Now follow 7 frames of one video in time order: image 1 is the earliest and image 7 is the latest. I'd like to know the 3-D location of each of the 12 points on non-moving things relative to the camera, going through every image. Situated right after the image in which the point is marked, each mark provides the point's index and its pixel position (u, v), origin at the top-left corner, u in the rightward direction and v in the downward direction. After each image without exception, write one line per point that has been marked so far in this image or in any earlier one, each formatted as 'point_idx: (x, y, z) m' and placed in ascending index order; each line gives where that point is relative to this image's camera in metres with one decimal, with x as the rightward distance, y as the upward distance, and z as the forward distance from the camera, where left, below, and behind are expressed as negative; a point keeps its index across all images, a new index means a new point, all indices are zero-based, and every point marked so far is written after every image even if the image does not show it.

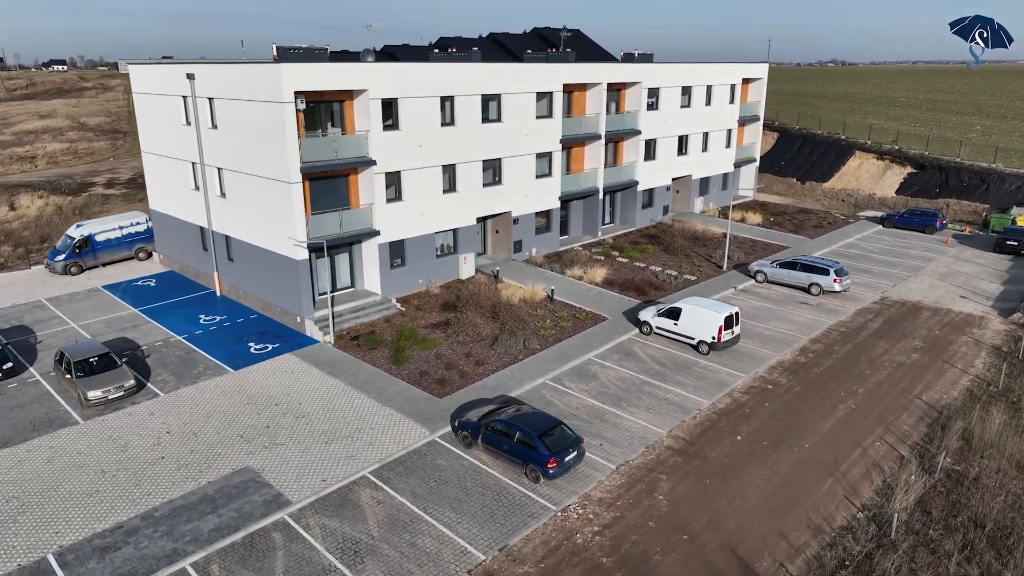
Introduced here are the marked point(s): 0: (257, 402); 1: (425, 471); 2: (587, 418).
0: (-6.9, -3.1, +19.4) m
1: (-2.0, -4.2, +16.3) m
2: (+1.9, -3.3, +18.4) m
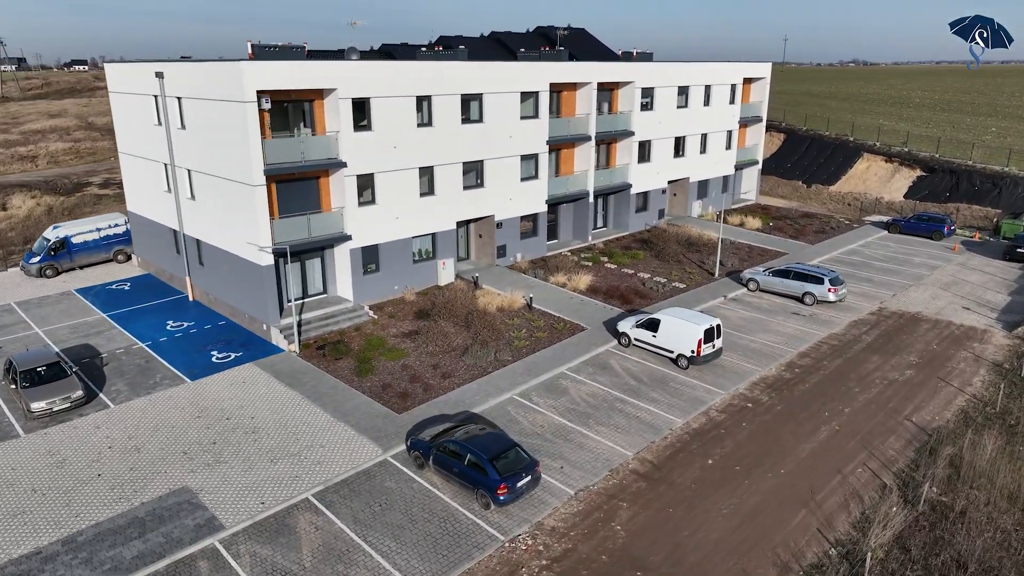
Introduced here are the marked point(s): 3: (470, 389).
0: (-7.8, -3.3, +18.6) m
1: (-3.0, -4.4, +15.4) m
2: (+0.9, -3.6, +17.3) m
3: (-1.1, -2.7, +19.5) m
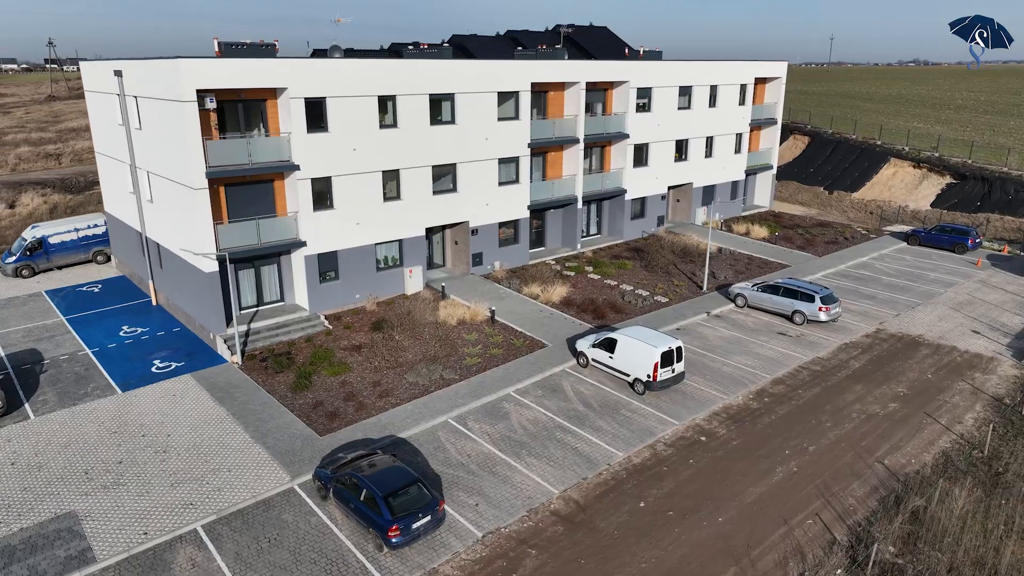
0: (-9.5, -3.5, +17.7) m
1: (-4.9, -4.7, +14.2) m
2: (-0.8, -4.0, +15.9) m
3: (-2.7, -3.1, +18.2) m
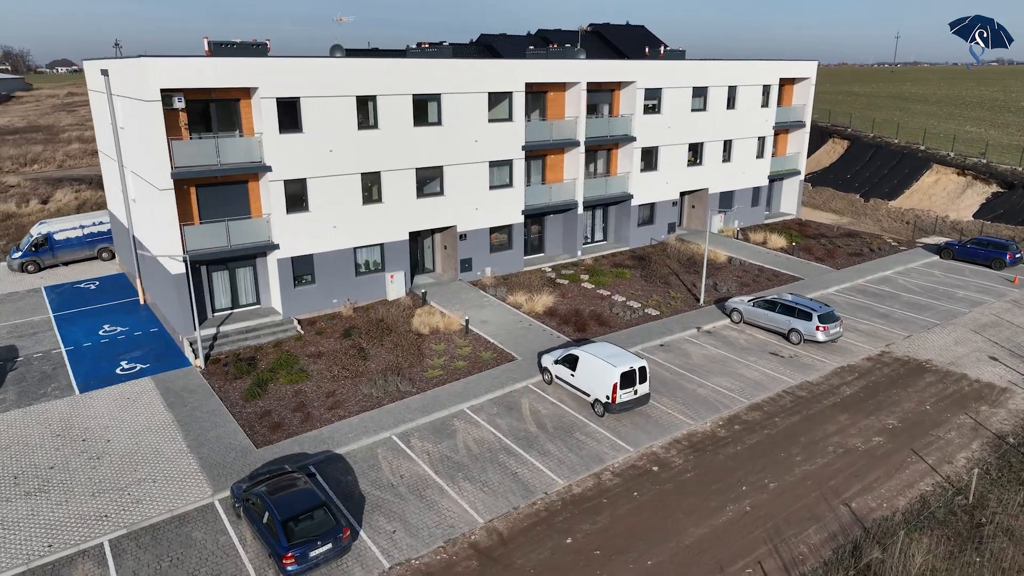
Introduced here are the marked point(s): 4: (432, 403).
0: (-10.7, -3.5, +17.5) m
1: (-6.5, -4.9, +13.6) m
2: (-2.3, -4.2, +15.0) m
3: (-4.0, -3.3, +17.5) m
4: (-2.0, -2.9, +18.4) m
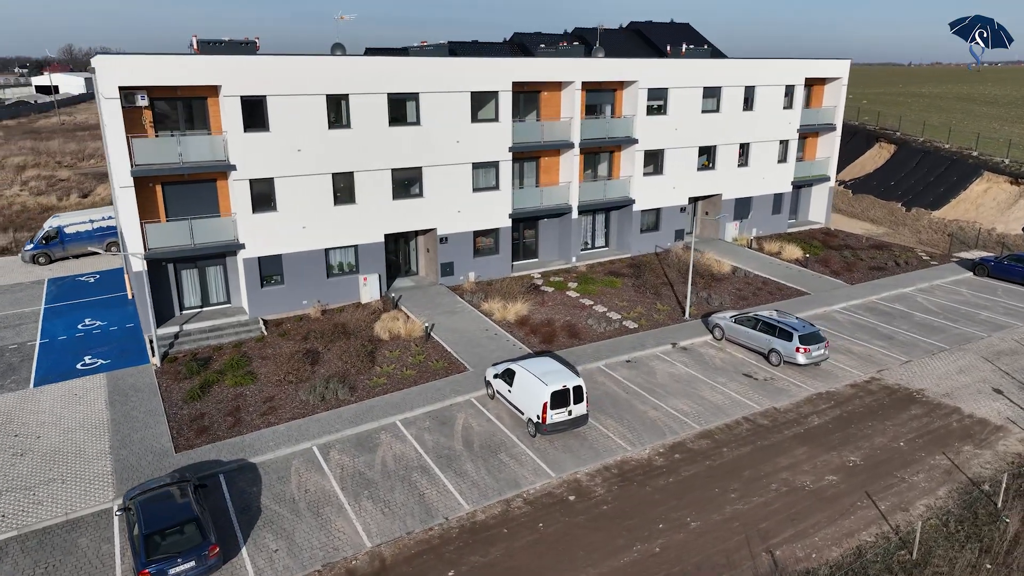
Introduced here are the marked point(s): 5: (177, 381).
0: (-12.4, -3.4, +17.6) m
1: (-8.5, -4.9, +13.4) m
2: (-4.2, -4.4, +14.3) m
3: (-5.6, -3.4, +17.0) m
4: (-3.6, -3.1, +17.7) m
5: (-9.2, -2.6, +19.9) m
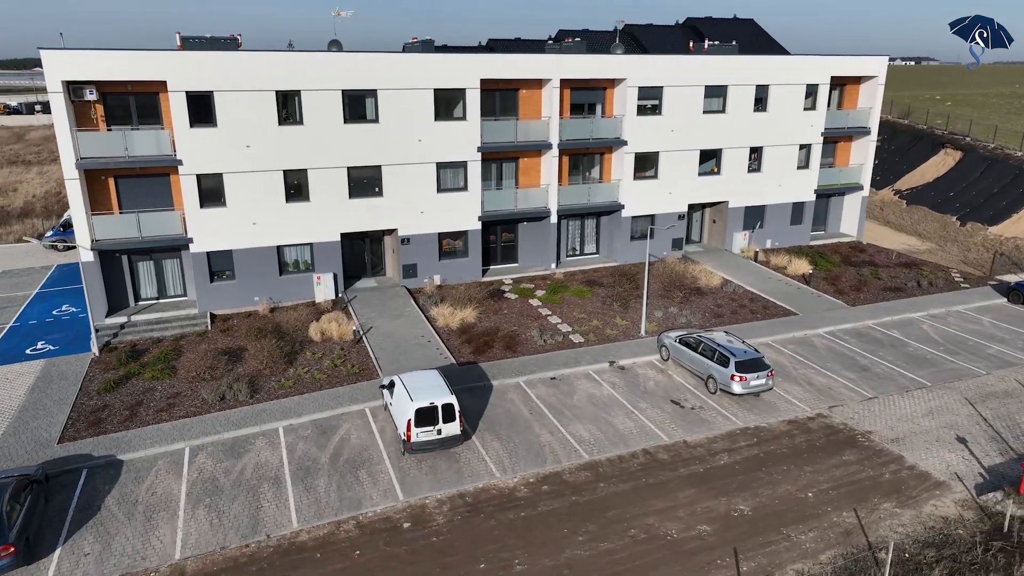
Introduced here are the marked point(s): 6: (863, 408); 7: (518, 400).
0: (-14.9, -3.1, +18.4) m
1: (-11.7, -4.6, +13.7) m
2: (-7.3, -4.3, +14.0) m
3: (-8.3, -3.3, +16.9) m
4: (-6.2, -3.1, +17.3) m
5: (-11.4, -2.3, +20.2) m
6: (+8.7, -2.9, +17.7) m
7: (+0.2, -2.8, +18.0) m
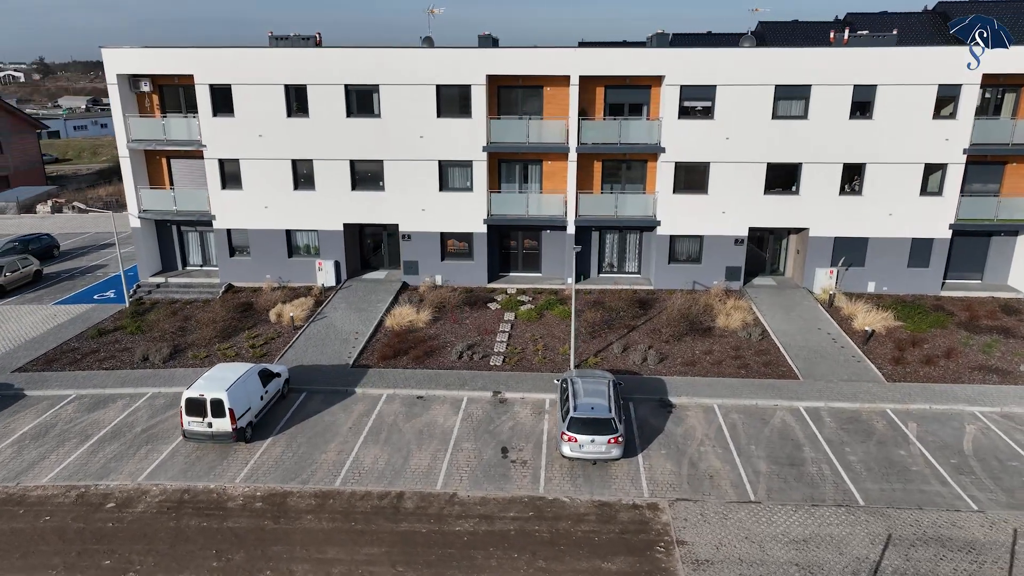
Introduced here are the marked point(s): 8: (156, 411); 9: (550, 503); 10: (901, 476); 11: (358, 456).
0: (-17.1, -1.3, +23.6) m
1: (-16.4, -3.2, +18.0) m
2: (-12.2, -3.4, +16.5) m
3: (-11.8, -2.4, +19.5) m
4: (-9.7, -2.4, +19.0) m
5: (-13.1, -1.1, +23.8) m
6: (+3.9, -4.1, +13.3) m
7: (-3.6, -2.9, +17.1) m
8: (-8.5, -3.0, +17.4) m
9: (+0.9, -4.1, +13.7) m
10: (+8.0, -3.8, +14.5) m
11: (-3.1, -3.6, +15.3) m
